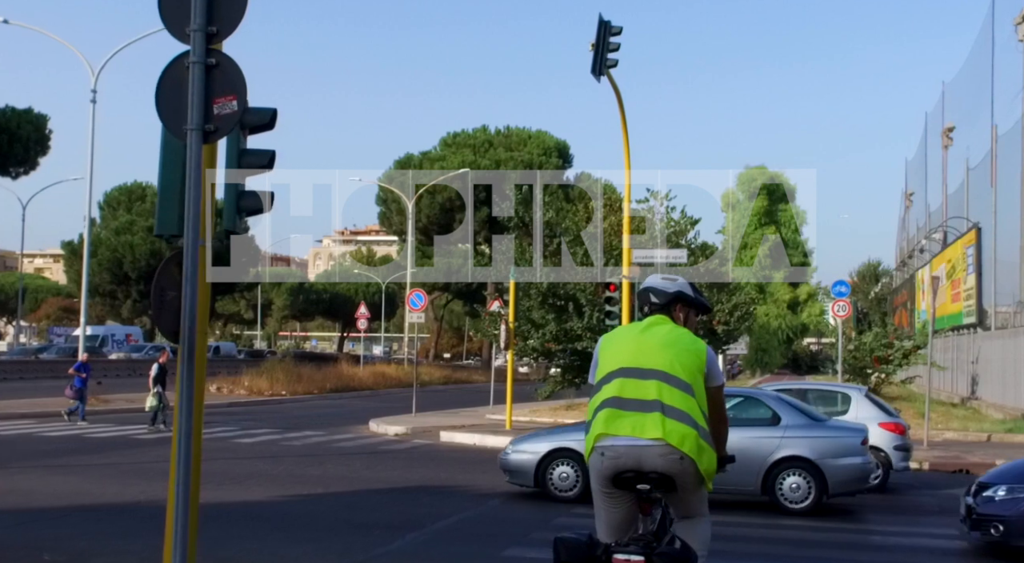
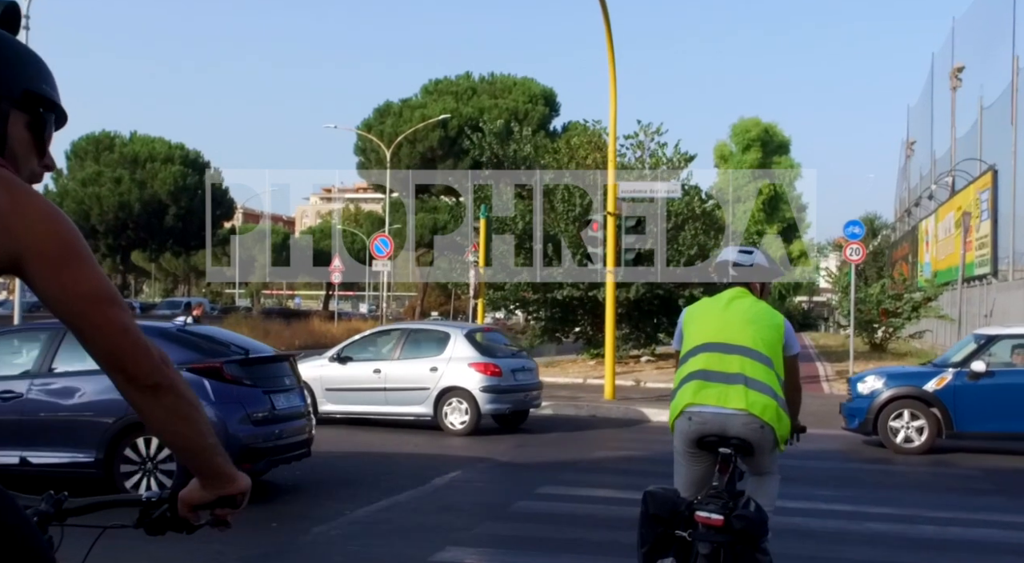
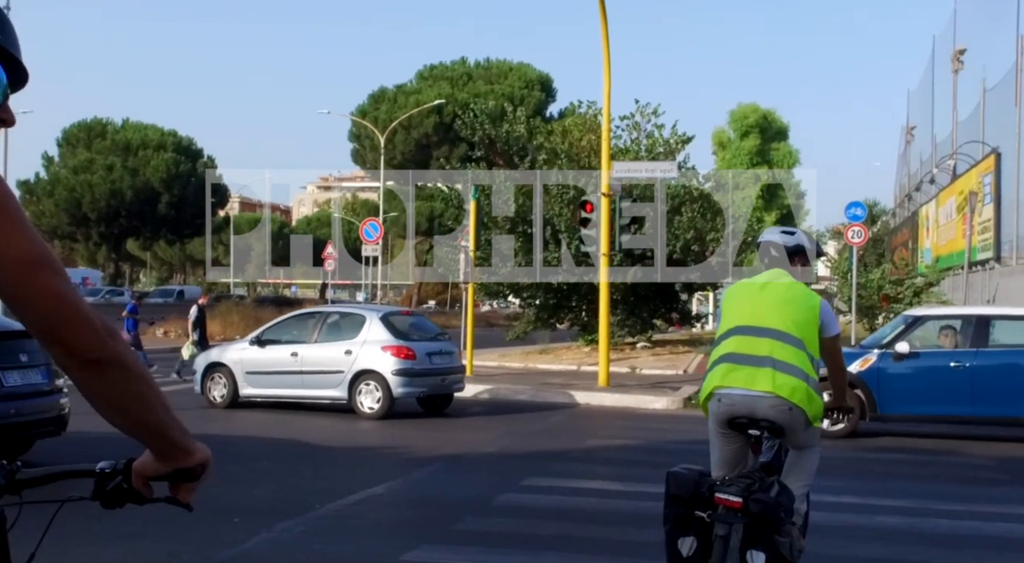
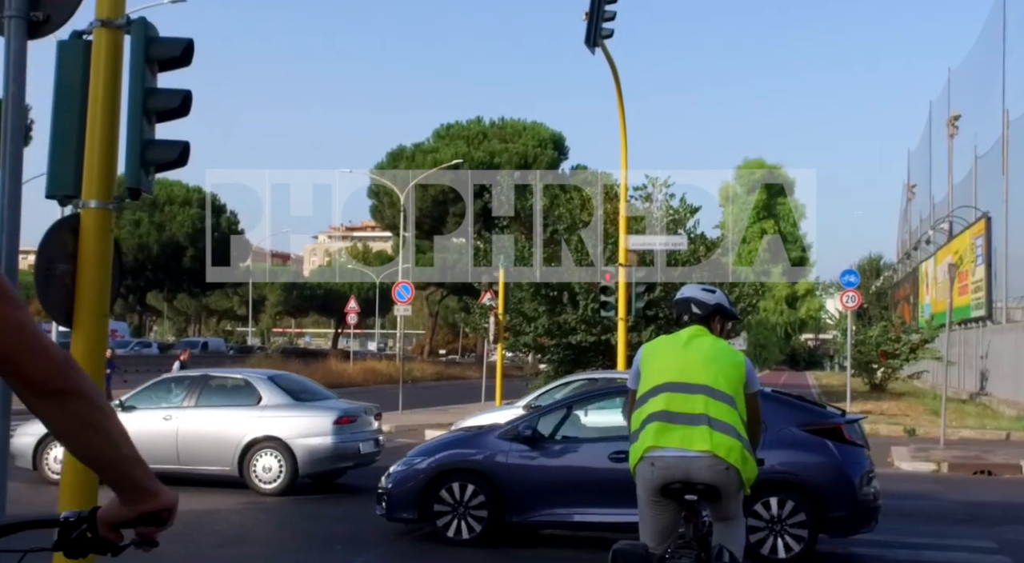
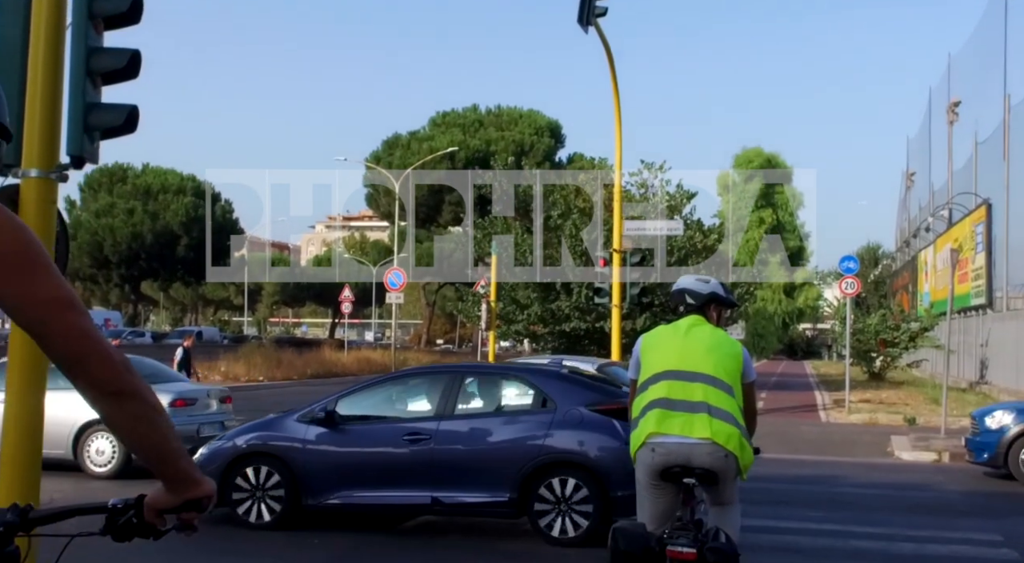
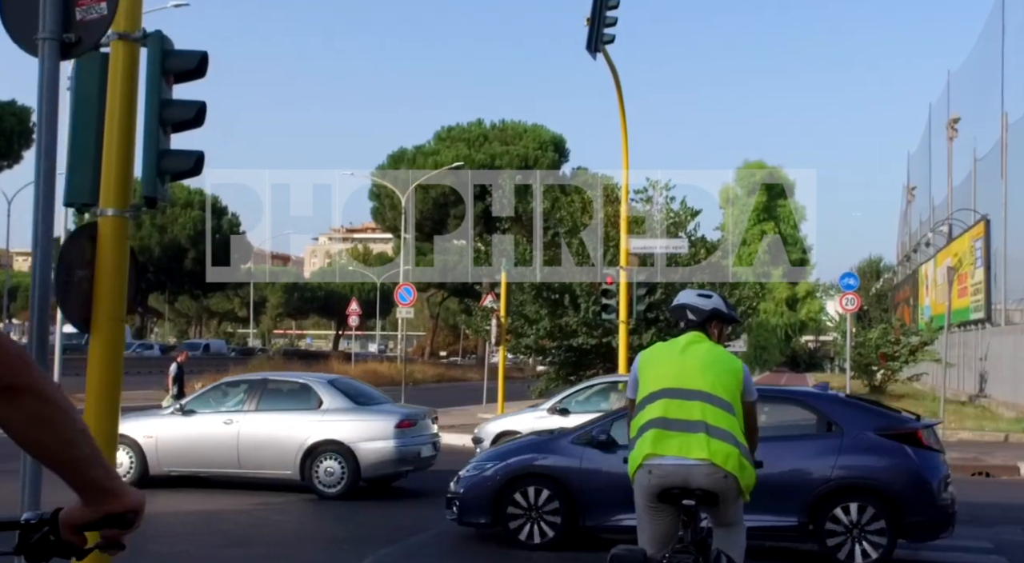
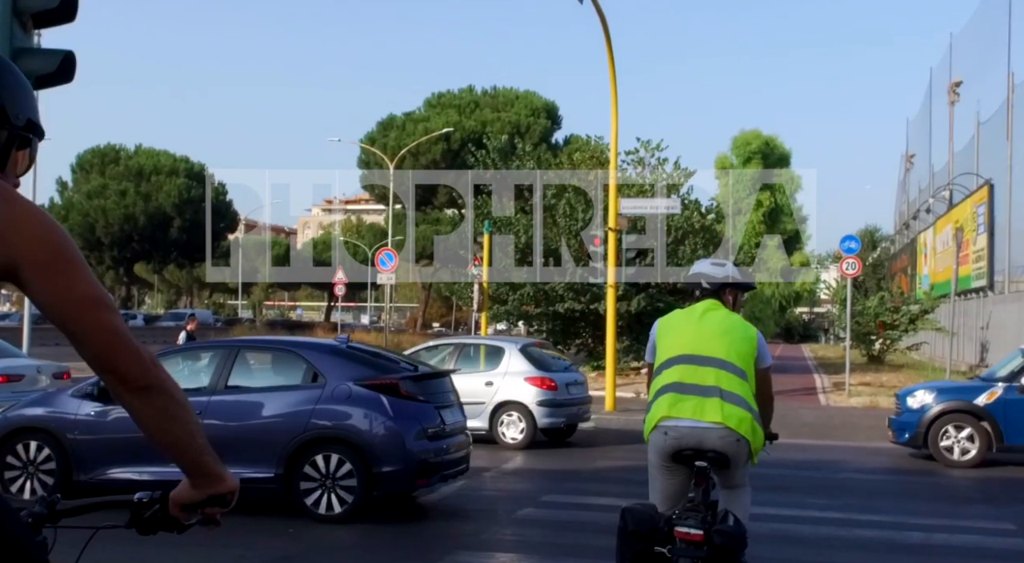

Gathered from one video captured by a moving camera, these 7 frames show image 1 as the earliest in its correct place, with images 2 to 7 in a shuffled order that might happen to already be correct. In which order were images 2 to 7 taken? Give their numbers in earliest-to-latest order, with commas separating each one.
6, 4, 5, 7, 2, 3
